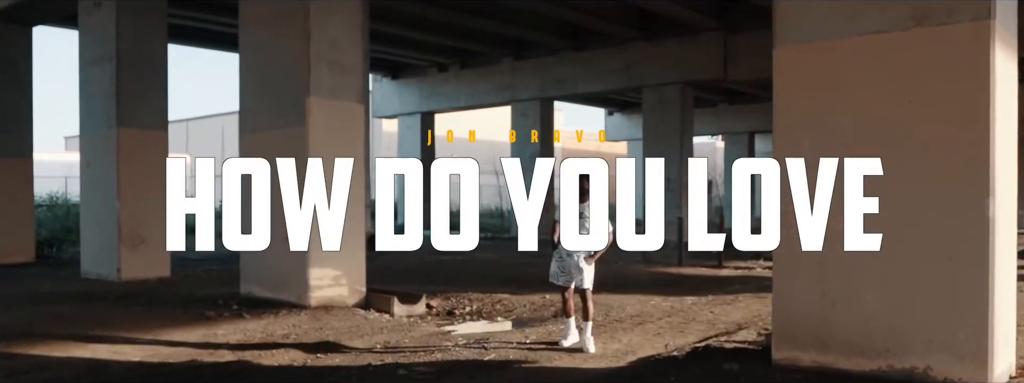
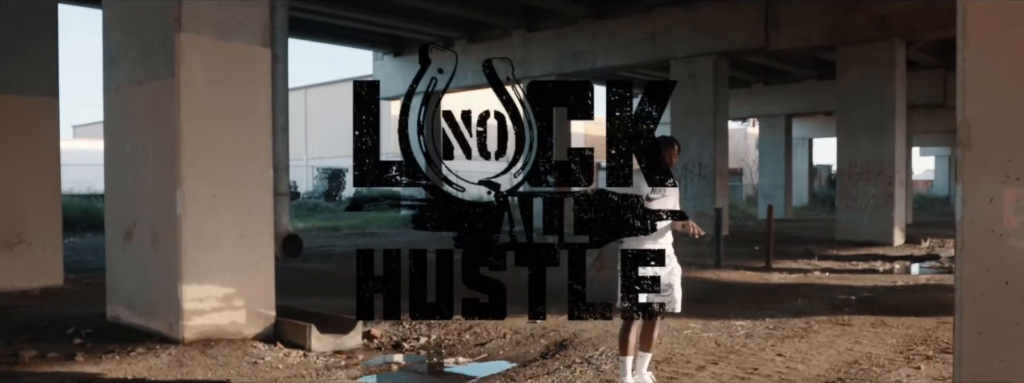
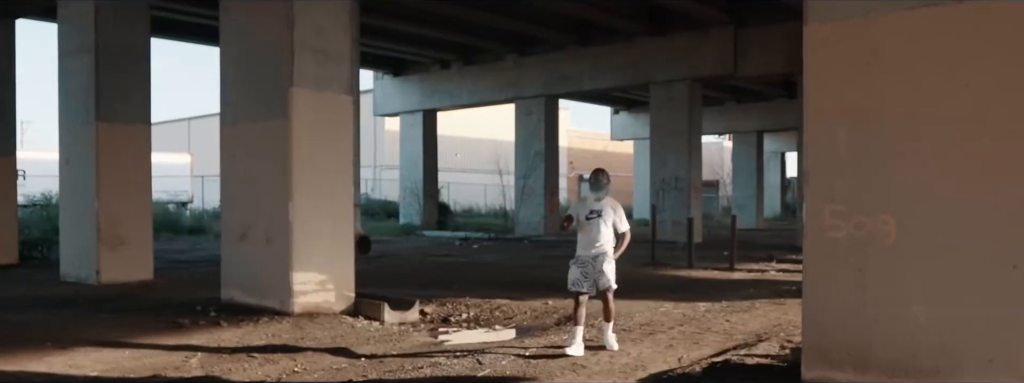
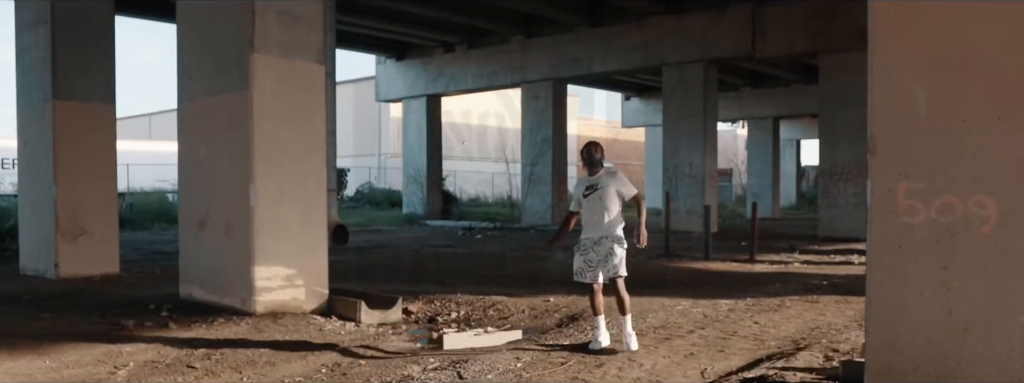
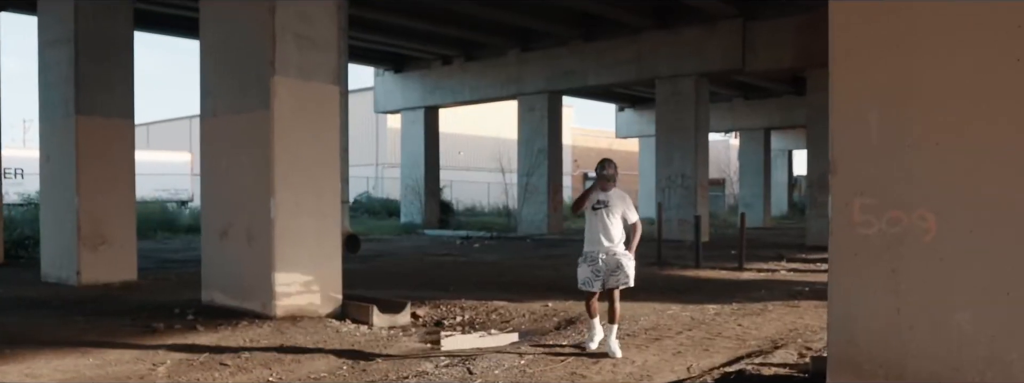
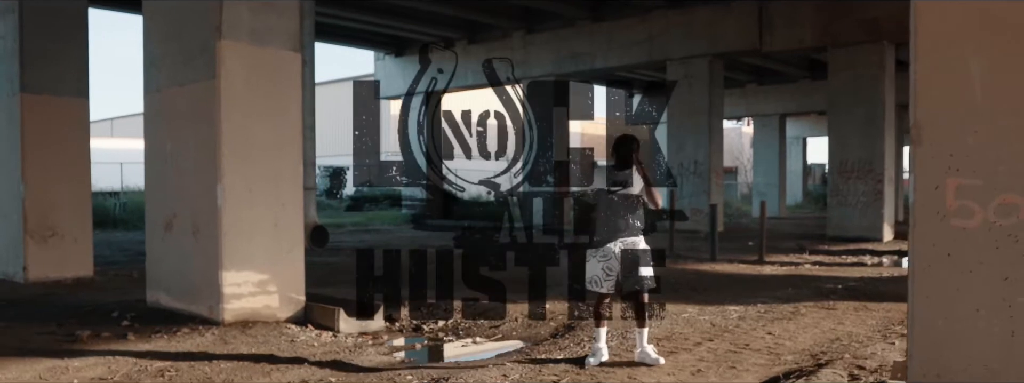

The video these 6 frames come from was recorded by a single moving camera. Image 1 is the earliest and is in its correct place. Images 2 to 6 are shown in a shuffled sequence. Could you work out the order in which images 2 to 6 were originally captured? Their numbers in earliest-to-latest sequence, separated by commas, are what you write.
3, 5, 4, 6, 2
